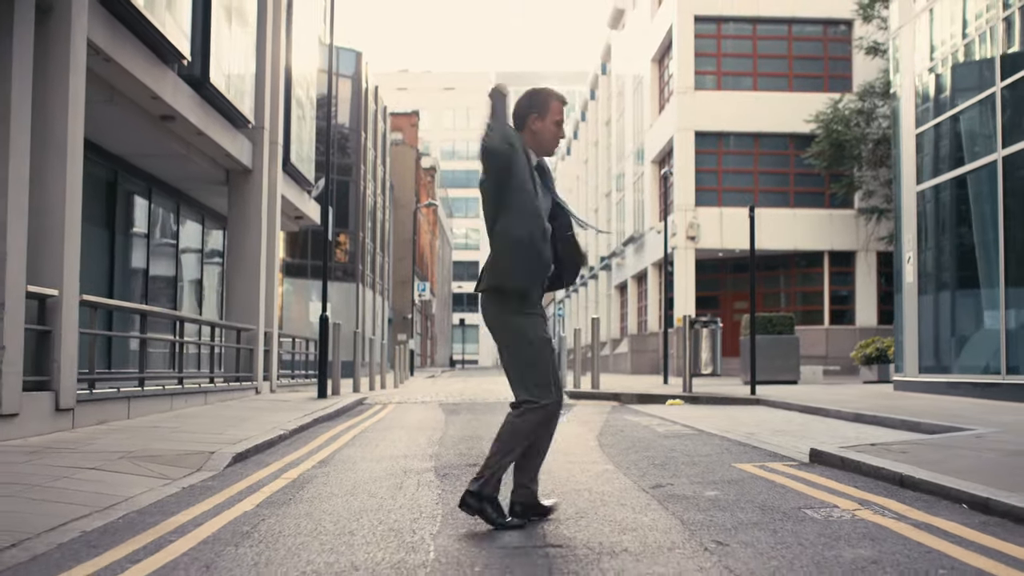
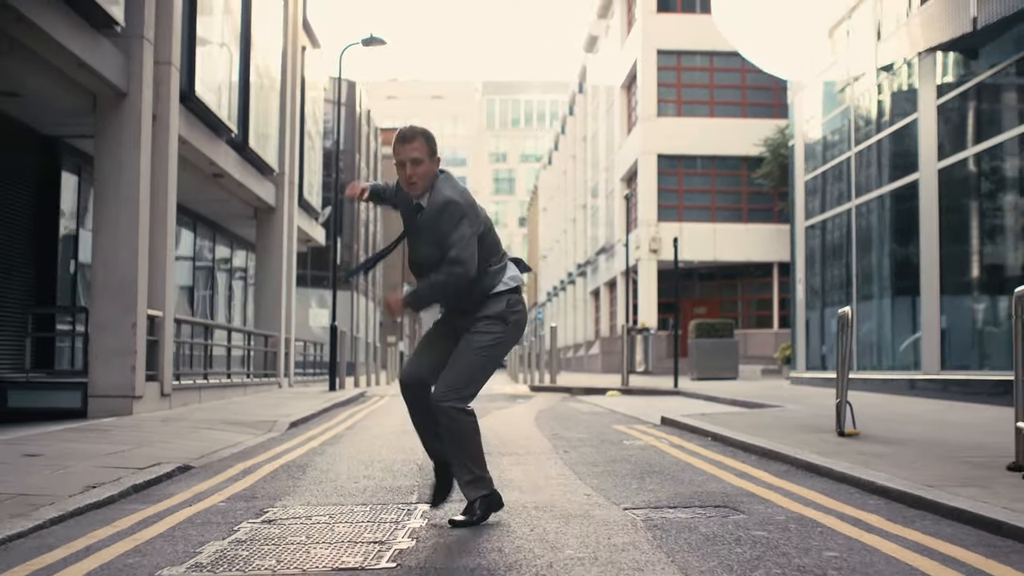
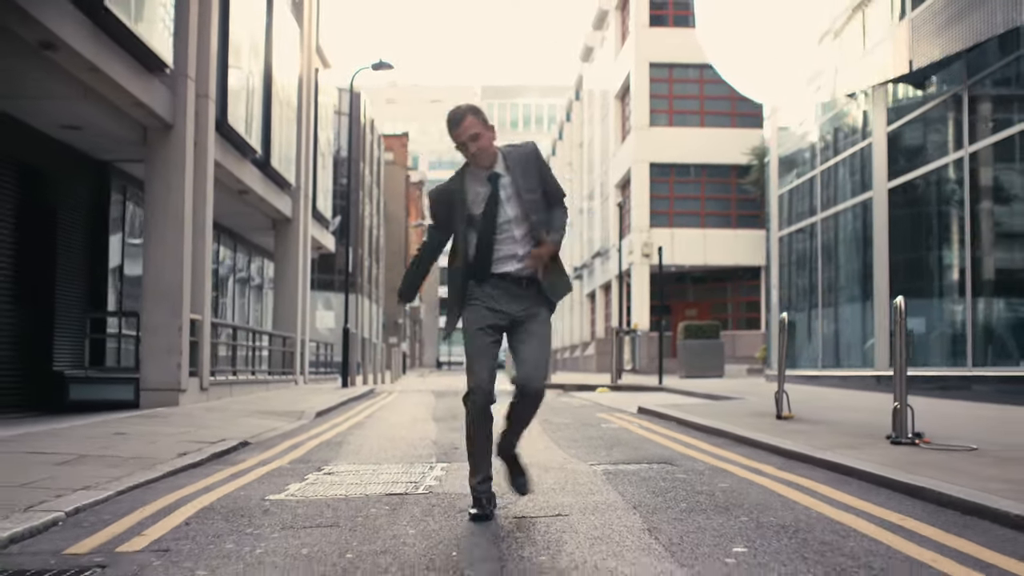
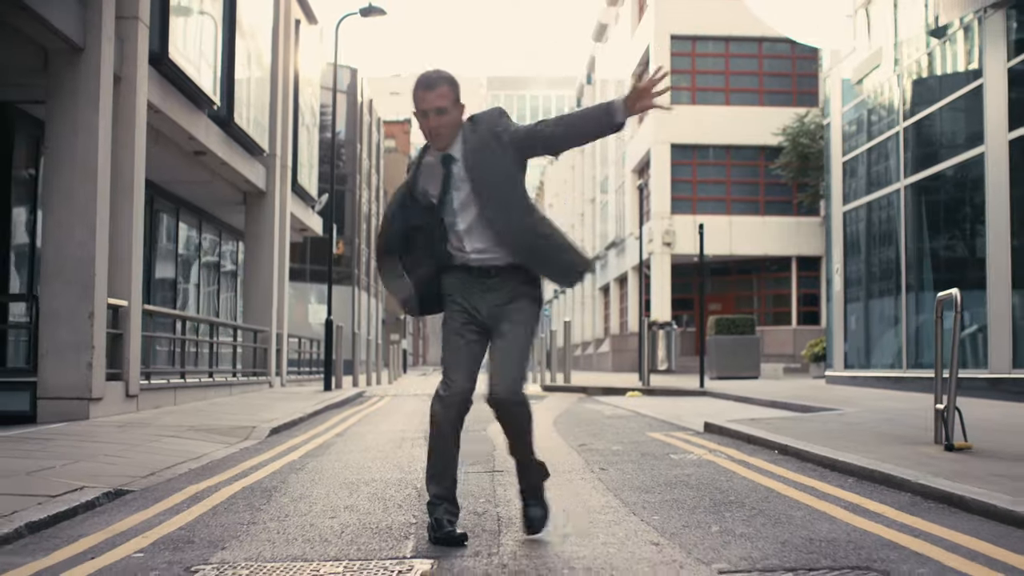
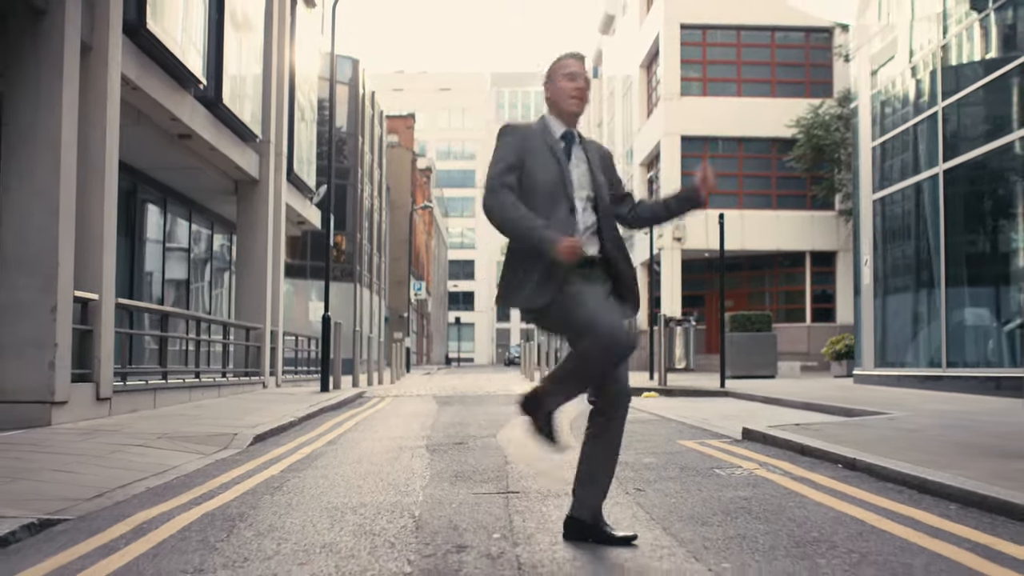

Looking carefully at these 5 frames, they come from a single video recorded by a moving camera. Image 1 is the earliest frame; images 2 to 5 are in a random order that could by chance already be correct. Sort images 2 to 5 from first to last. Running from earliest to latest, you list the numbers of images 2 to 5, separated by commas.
5, 4, 2, 3
